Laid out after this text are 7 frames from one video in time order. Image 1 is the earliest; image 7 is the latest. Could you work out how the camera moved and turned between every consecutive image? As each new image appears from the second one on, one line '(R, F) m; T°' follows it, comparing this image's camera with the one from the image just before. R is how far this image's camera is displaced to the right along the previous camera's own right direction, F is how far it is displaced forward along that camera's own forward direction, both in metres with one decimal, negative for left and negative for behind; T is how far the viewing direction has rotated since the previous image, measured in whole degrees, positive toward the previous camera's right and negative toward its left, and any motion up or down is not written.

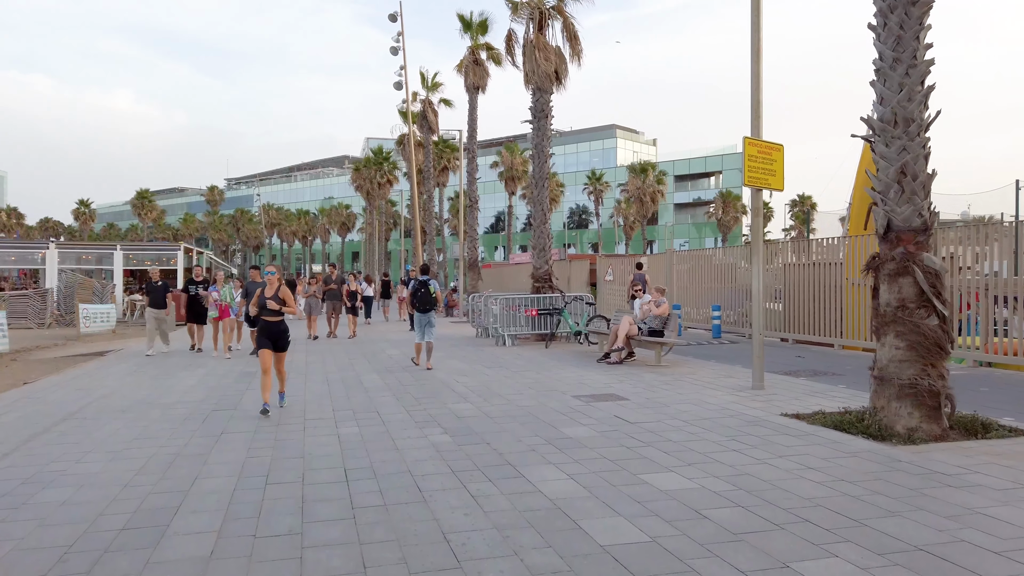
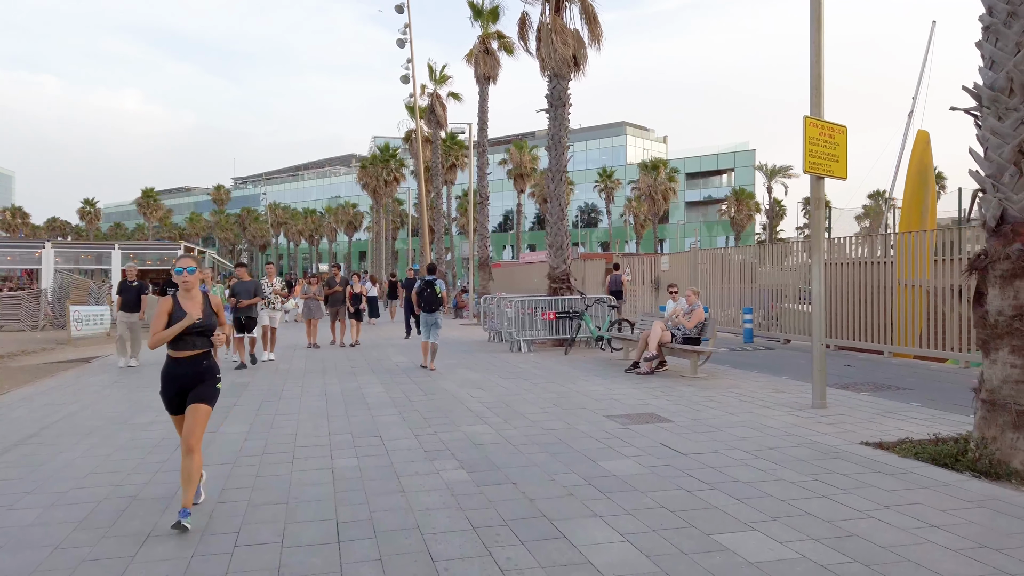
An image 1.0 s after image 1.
(-0.2, +1.2) m; -1°
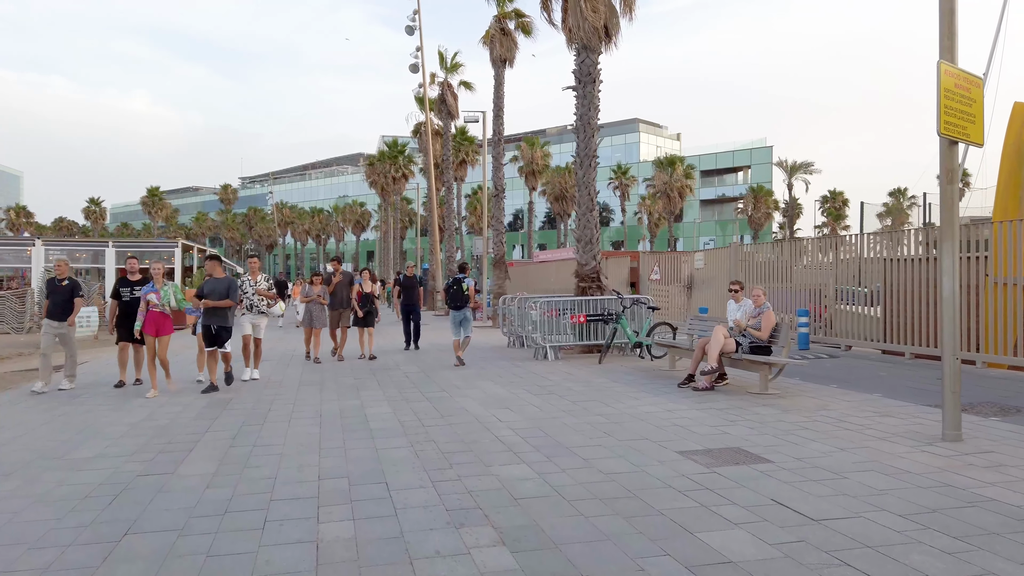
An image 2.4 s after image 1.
(-0.3, +1.9) m; -1°
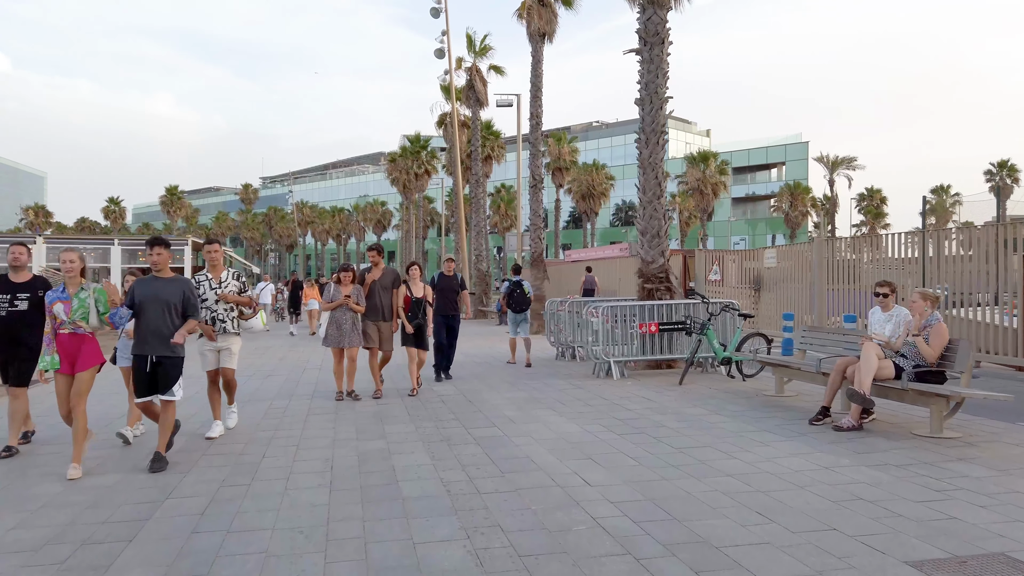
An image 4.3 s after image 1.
(-0.5, +2.4) m; -1°
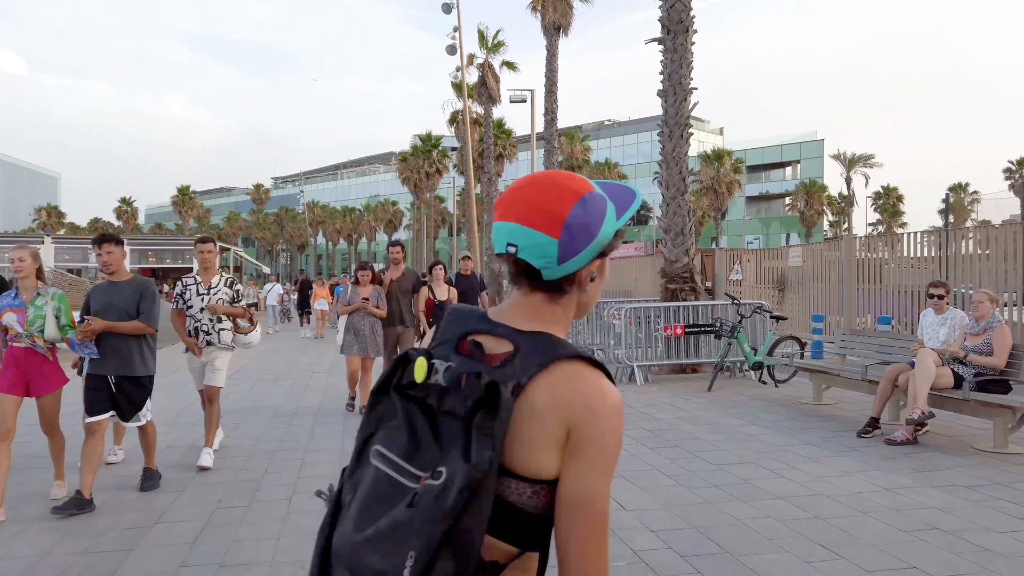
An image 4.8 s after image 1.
(-0.1, +0.6) m; -1°
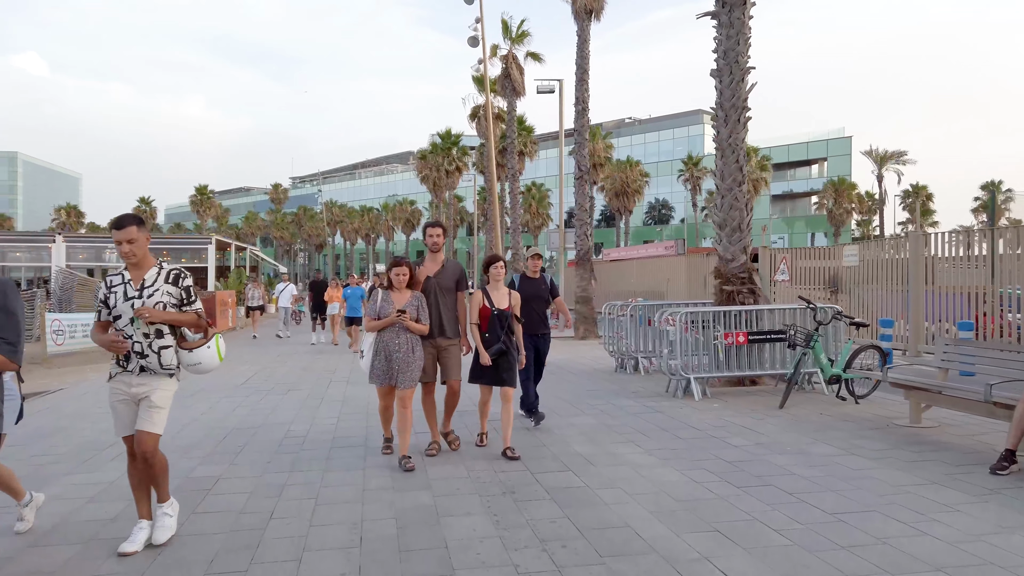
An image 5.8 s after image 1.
(-0.3, +1.2) m; -1°
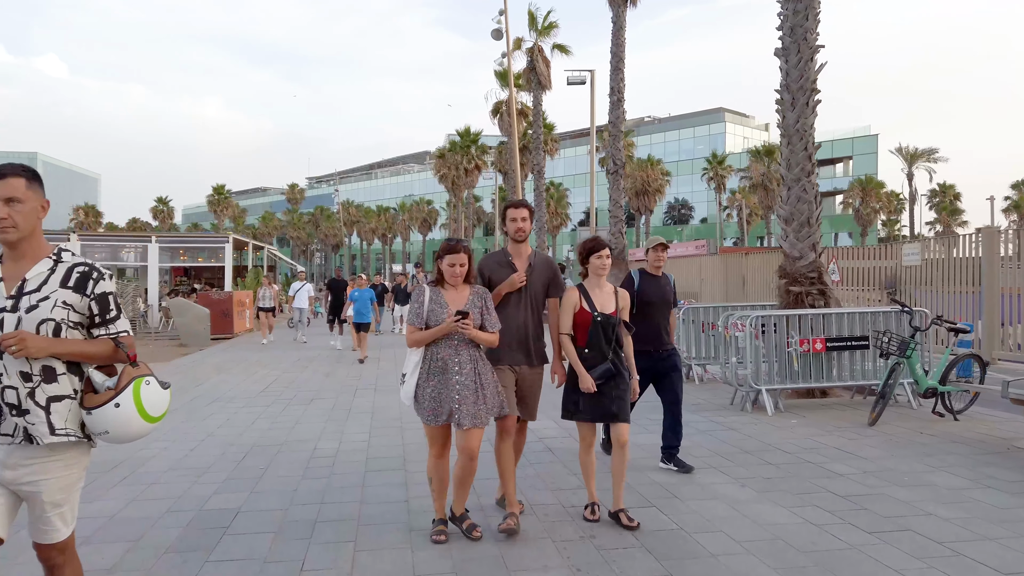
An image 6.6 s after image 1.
(-0.4, +1.0) m; -1°
